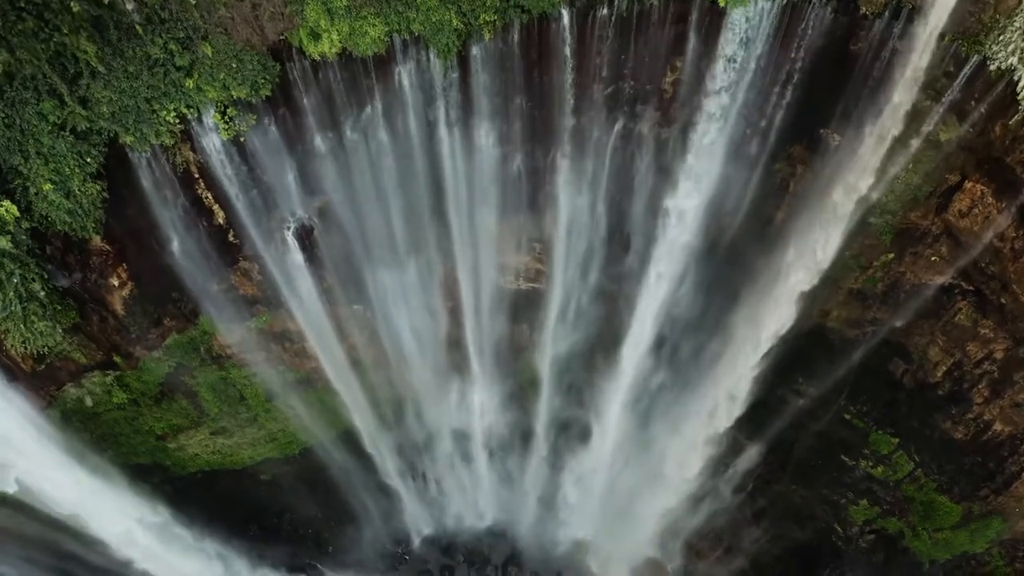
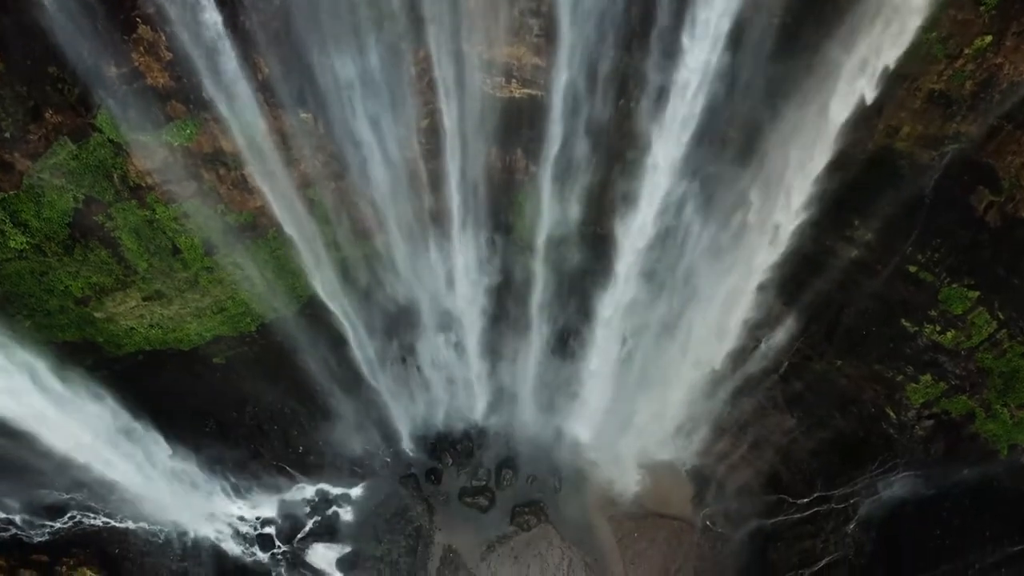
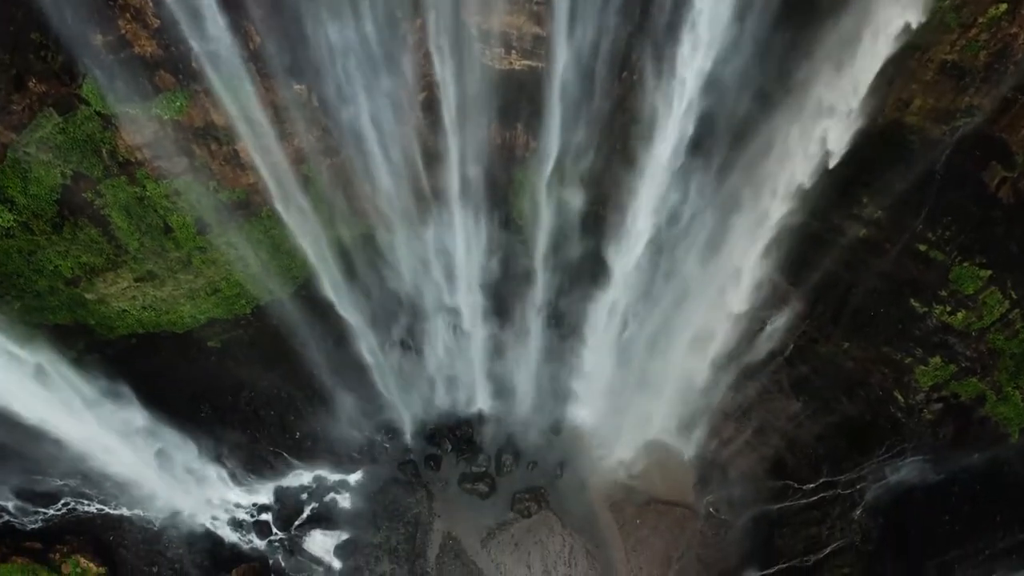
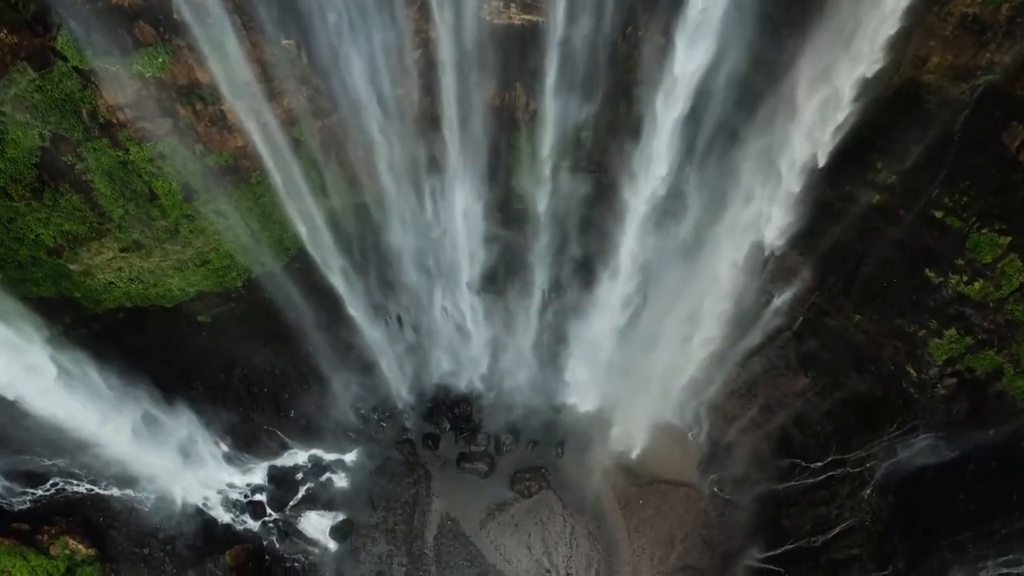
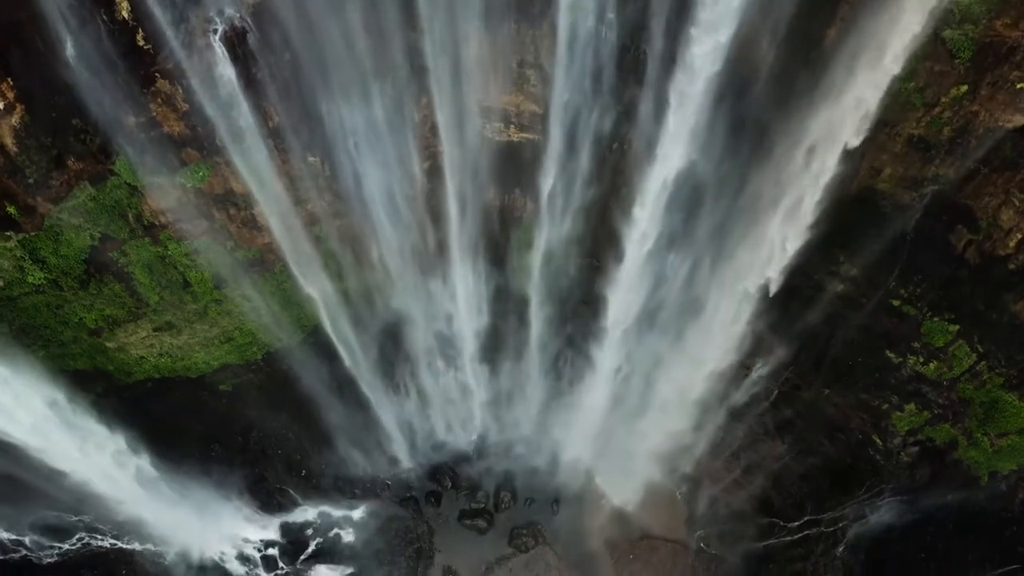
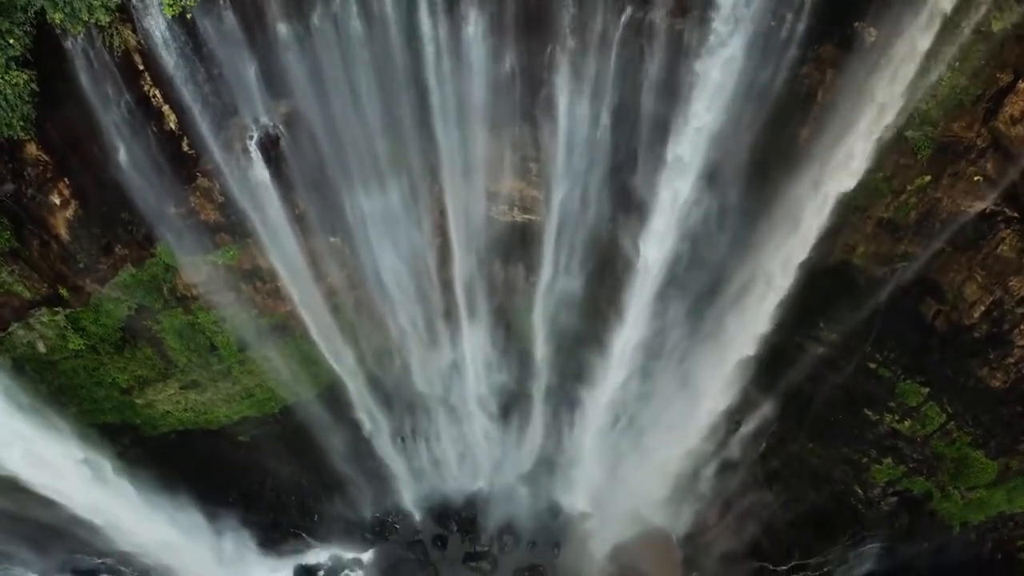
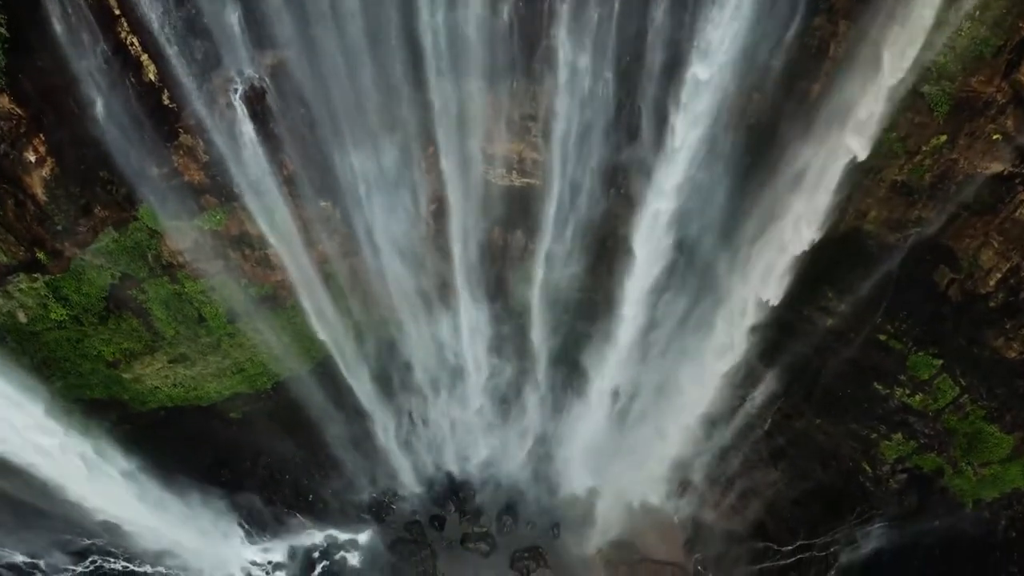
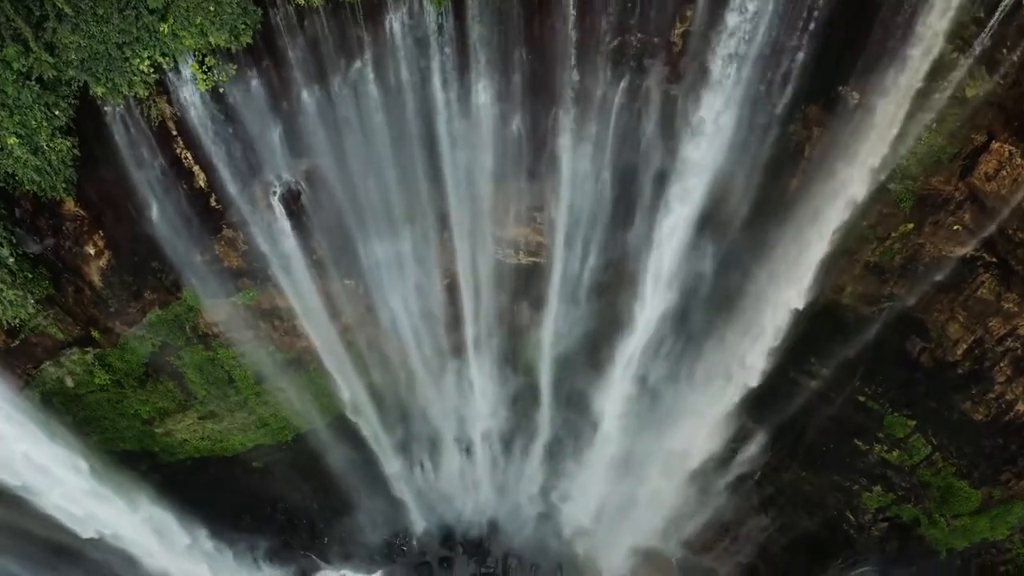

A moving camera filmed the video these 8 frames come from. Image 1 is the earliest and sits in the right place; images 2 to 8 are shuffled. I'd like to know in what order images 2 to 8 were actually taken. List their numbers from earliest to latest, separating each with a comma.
8, 6, 7, 5, 2, 3, 4
